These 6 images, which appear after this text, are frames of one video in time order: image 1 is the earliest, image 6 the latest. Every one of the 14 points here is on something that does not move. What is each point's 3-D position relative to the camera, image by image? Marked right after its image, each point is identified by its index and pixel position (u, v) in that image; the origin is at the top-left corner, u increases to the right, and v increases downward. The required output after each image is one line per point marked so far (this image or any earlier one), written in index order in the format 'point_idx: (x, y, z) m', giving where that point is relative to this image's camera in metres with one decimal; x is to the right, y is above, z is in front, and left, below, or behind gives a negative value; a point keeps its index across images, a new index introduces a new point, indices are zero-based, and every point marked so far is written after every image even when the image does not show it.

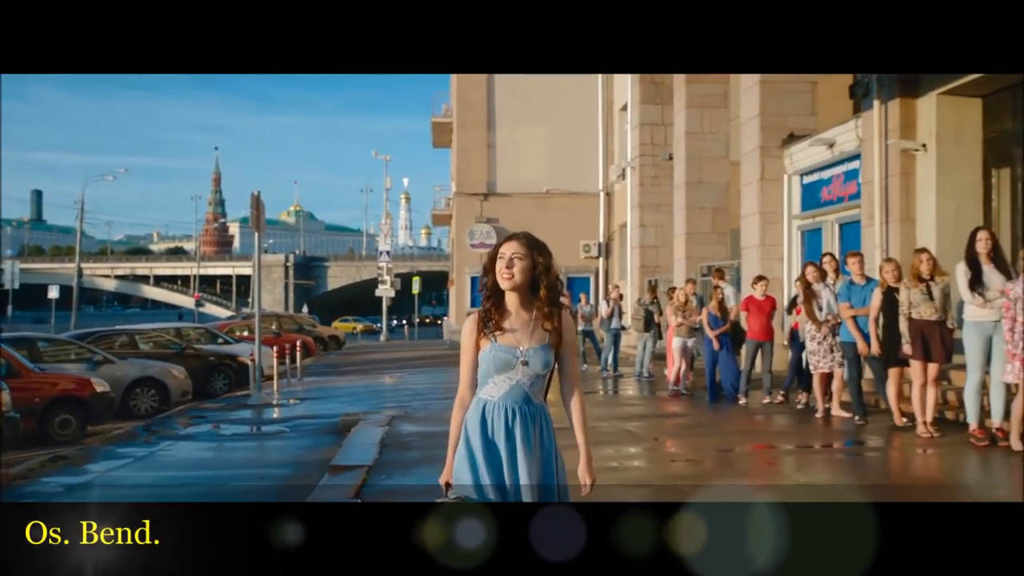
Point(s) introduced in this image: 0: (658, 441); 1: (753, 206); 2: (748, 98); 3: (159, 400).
0: (+1.7, -1.7, +9.9) m
1: (+4.7, +1.6, +17.7) m
2: (+4.7, +3.7, +17.8) m
3: (-5.8, -1.8, +14.8) m
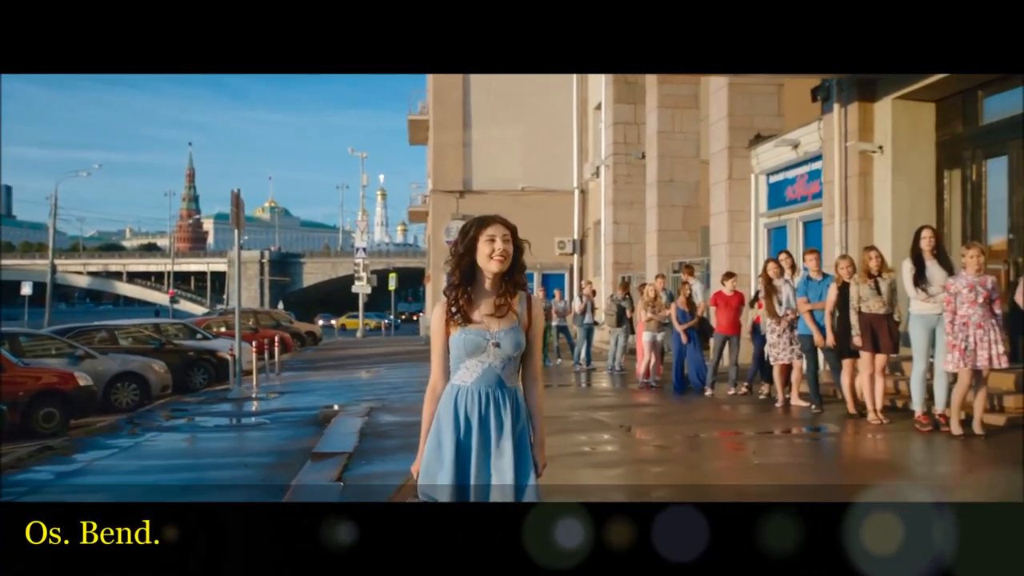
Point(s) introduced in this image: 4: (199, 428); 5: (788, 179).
0: (+1.4, -1.6, +10.4) m
1: (+4.2, +1.7, +18.2) m
2: (+4.2, +3.8, +18.4) m
3: (-6.2, -1.8, +15.1) m
4: (-4.4, -2.0, +12.7) m
5: (+5.0, +2.0, +16.5) m
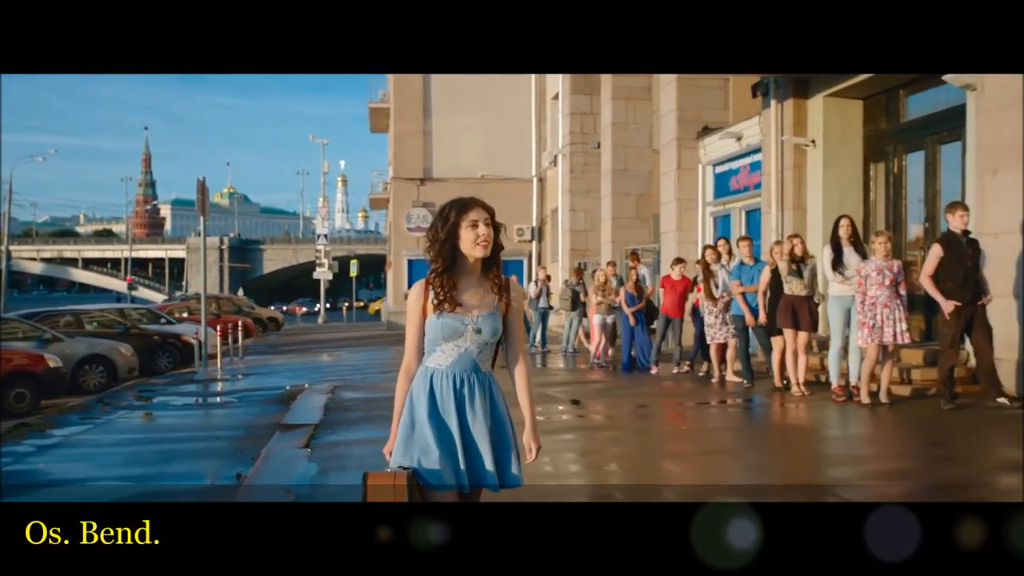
0: (+0.8, -1.4, +11.2) m
1: (+3.3, +2.0, +19.1) m
2: (+3.3, +4.1, +19.2) m
3: (-6.9, -1.5, +15.5) m
4: (-5.0, -1.7, +13.2) m
5: (+4.2, +2.3, +17.4) m
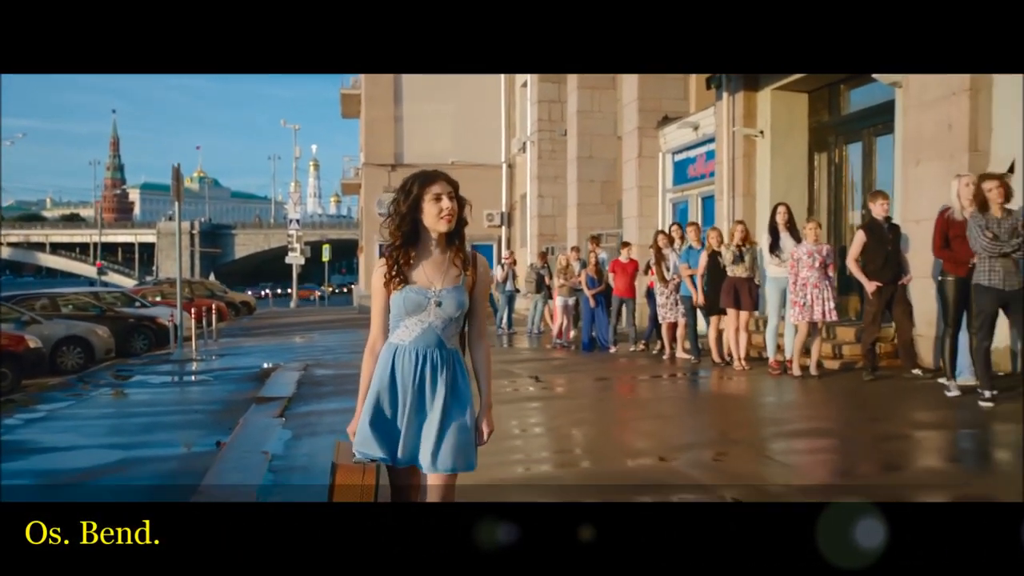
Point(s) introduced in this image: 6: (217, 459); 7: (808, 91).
0: (+0.3, -1.2, +11.9) m
1: (+2.6, +2.4, +19.8) m
2: (+2.6, +4.5, +19.9) m
3: (-7.5, -1.2, +16.0) m
4: (-5.6, -1.5, +13.8) m
5: (+3.6, +2.6, +18.2) m
6: (-2.4, -1.4, +7.3) m
7: (+4.5, +3.0, +13.9) m
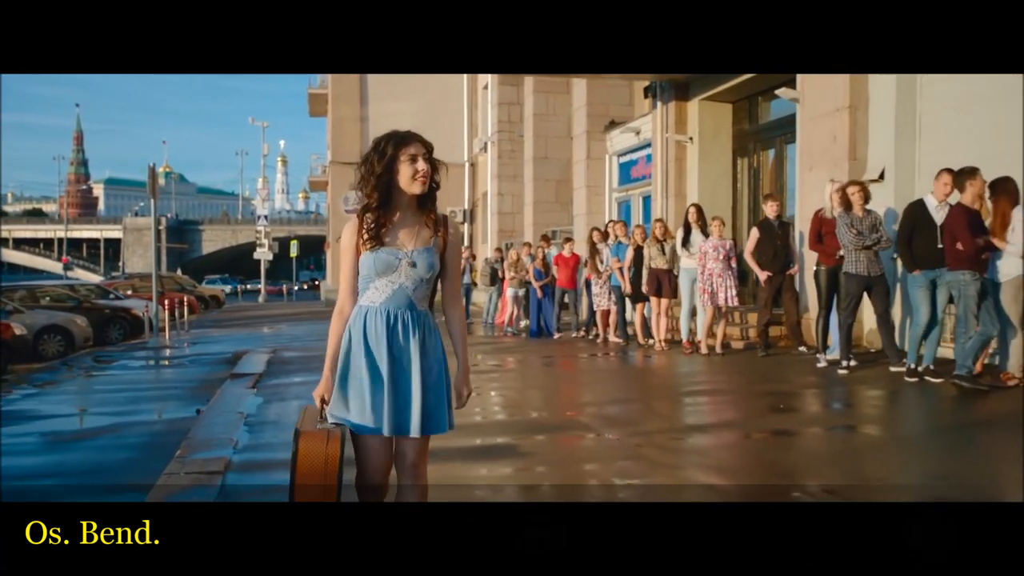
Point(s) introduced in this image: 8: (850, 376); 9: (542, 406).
0: (-0.4, -1.0, +13.3) m
1: (+1.6, +2.5, +21.2) m
2: (+1.6, +4.6, +21.3) m
3: (-8.4, -1.0, +17.1) m
4: (-6.4, -1.3, +14.9) m
5: (+2.6, +2.8, +19.6) m
6: (-3.0, -1.3, +8.6) m
7: (+3.7, +3.2, +15.4) m
8: (+3.4, -0.9, +9.0) m
9: (+0.3, -1.2, +9.3) m
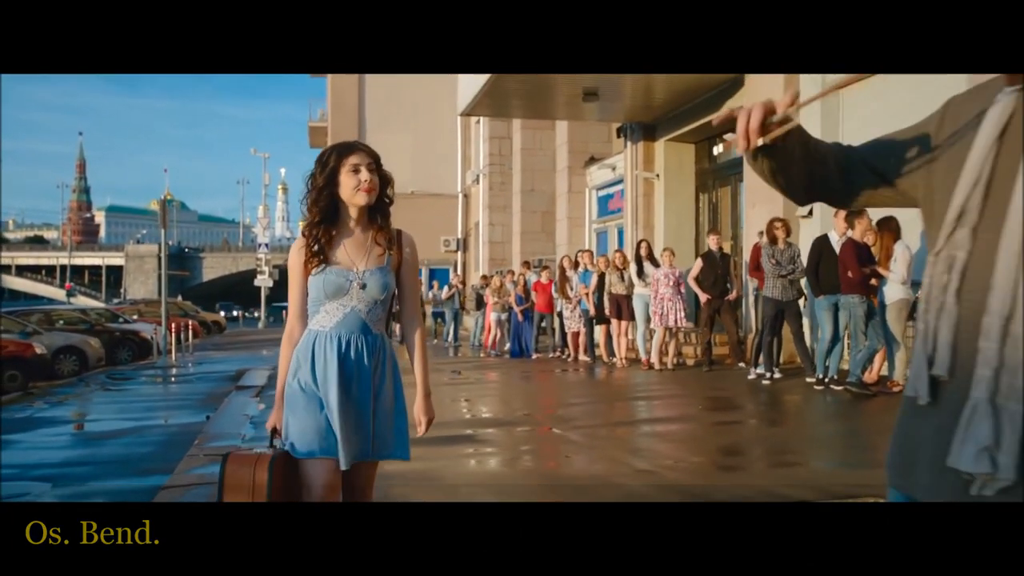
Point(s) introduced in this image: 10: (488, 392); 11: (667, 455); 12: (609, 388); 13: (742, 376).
0: (-0.8, -1.4, +14.6) m
1: (+1.3, +1.9, +22.7) m
2: (+1.2, +4.0, +22.8) m
3: (-8.8, -1.5, +18.4) m
4: (-6.7, -1.7, +16.3) m
5: (+2.3, +2.2, +21.1) m
6: (-3.3, -1.5, +9.9) m
7: (+3.4, +2.7, +16.8) m
8: (+3.0, -1.1, +10.4) m
9: (0.0, -1.5, +10.6) m
10: (-0.4, -1.5, +12.2) m
11: (+1.3, -1.5, +7.7) m
12: (+1.2, -1.4, +11.6) m
13: (+2.9, -1.1, +11.3) m
